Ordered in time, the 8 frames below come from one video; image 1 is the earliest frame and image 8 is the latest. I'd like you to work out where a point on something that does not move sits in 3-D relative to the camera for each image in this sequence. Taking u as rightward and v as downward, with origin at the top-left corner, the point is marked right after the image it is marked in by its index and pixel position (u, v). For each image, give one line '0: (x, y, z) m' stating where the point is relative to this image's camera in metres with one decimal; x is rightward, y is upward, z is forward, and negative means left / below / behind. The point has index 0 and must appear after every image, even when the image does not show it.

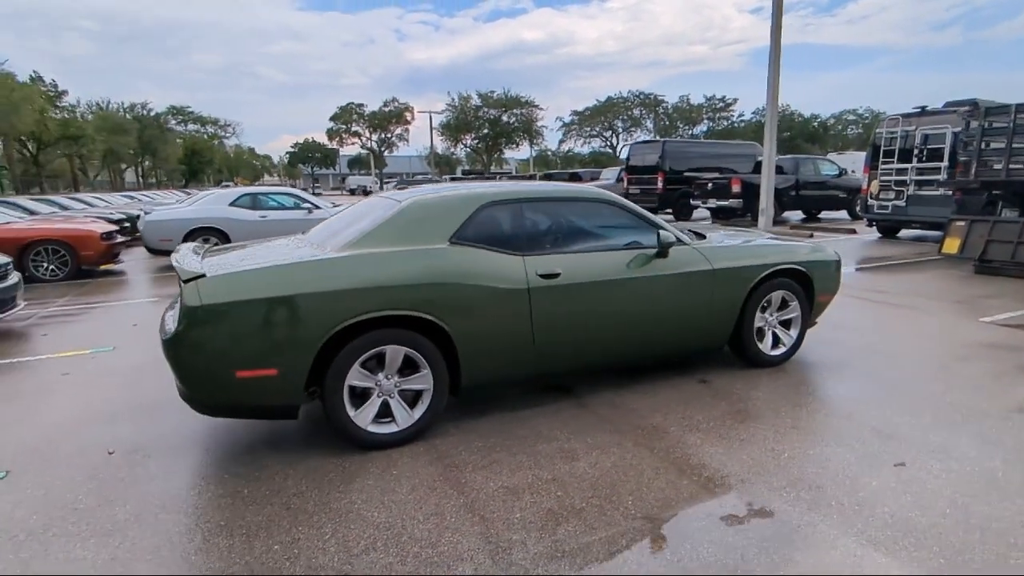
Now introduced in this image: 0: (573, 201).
0: (+0.5, +0.7, +4.7) m
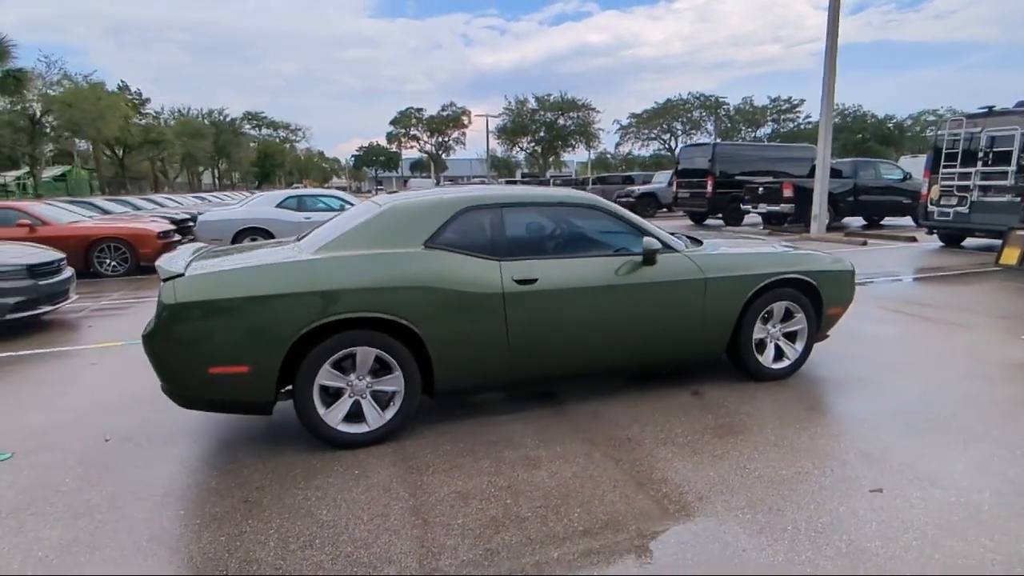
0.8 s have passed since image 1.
0: (+0.4, +0.6, +4.6) m
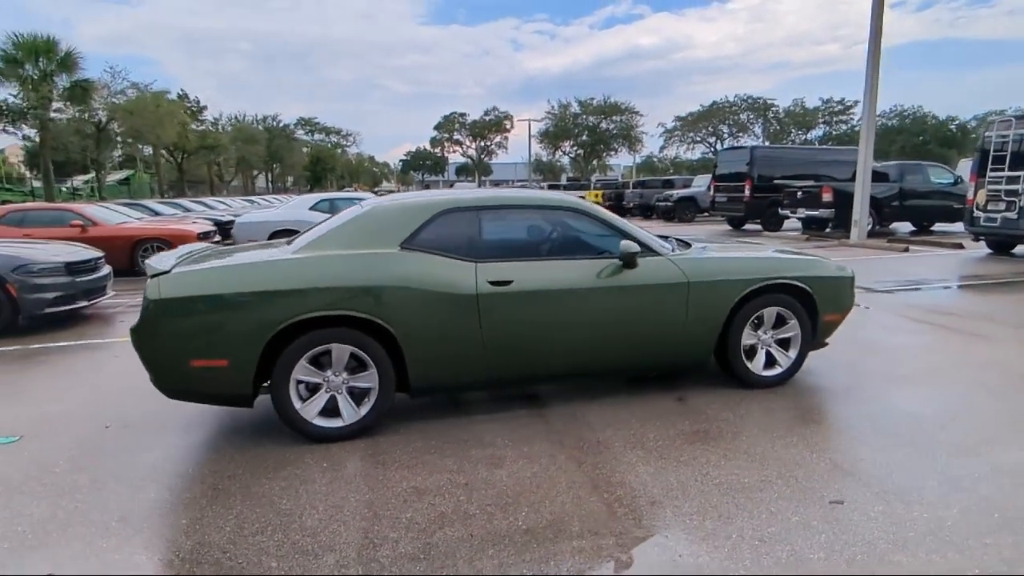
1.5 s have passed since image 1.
0: (+0.2, +0.6, +4.6) m
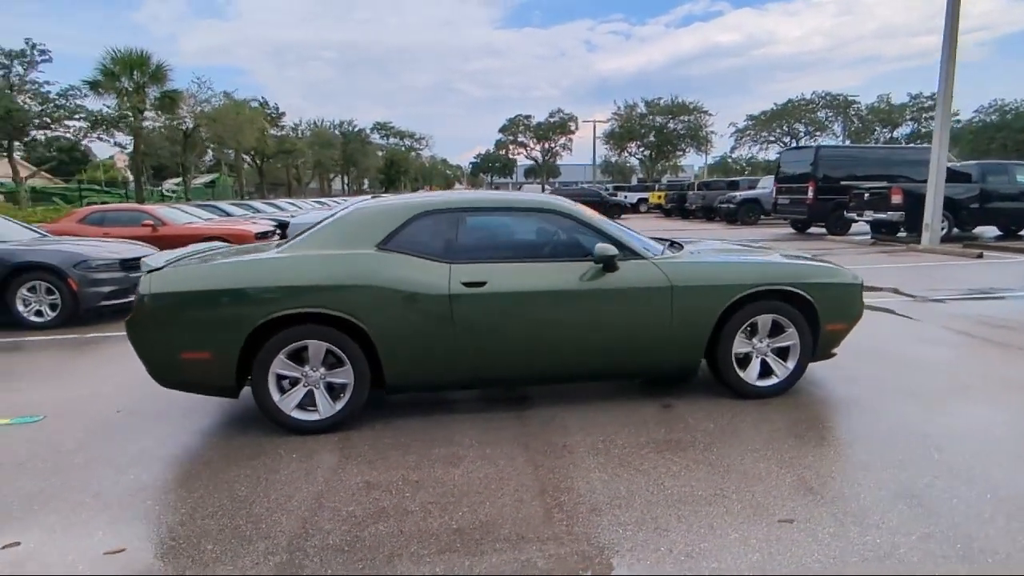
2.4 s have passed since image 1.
0: (+0.1, +0.6, +4.6) m
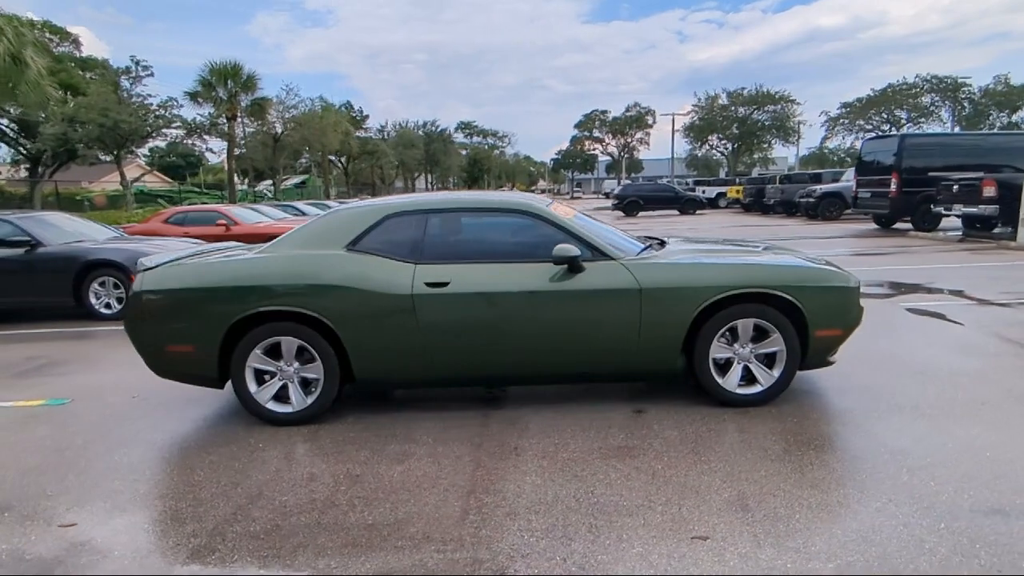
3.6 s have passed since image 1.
0: (-0.1, +0.6, +4.6) m
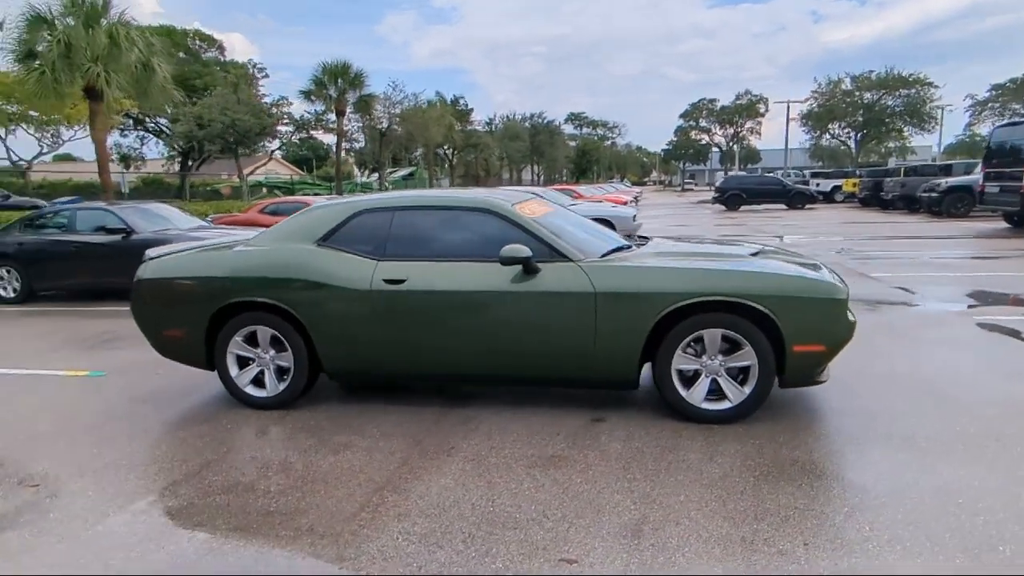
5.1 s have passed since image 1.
0: (-0.4, +0.6, +4.6) m
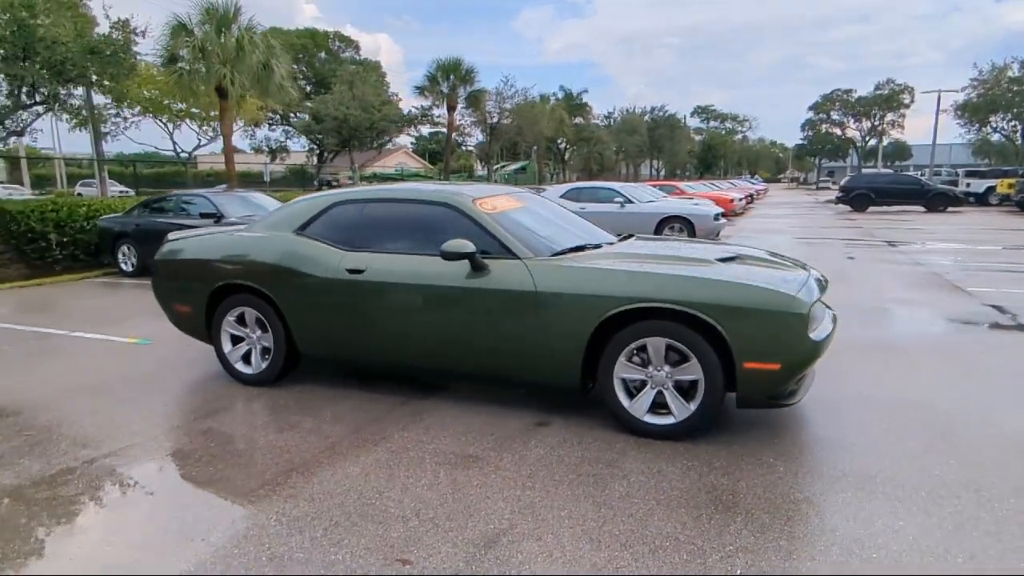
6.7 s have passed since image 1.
0: (-0.7, +0.6, +4.6) m
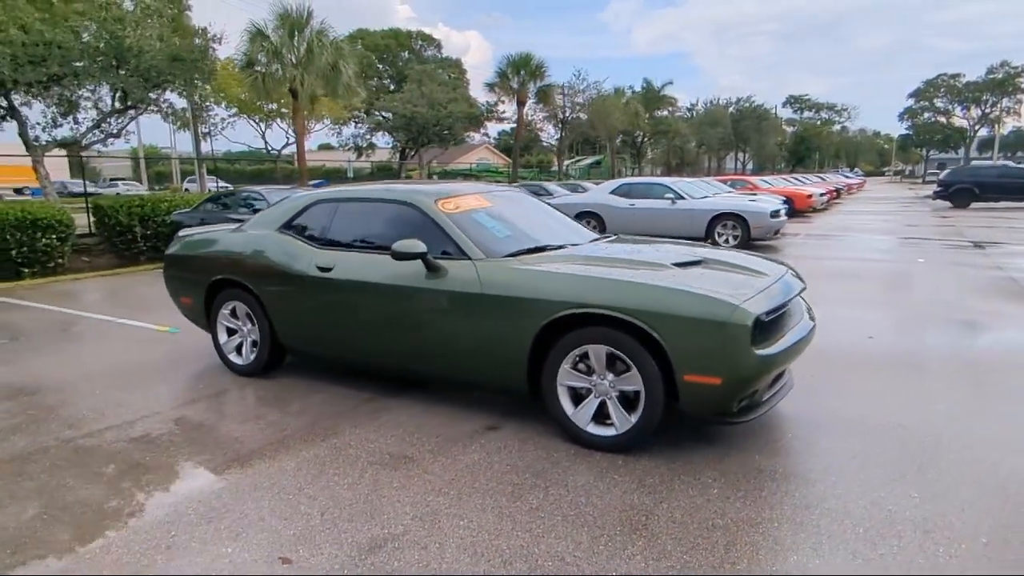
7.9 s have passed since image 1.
0: (-0.9, +0.7, +4.6) m
